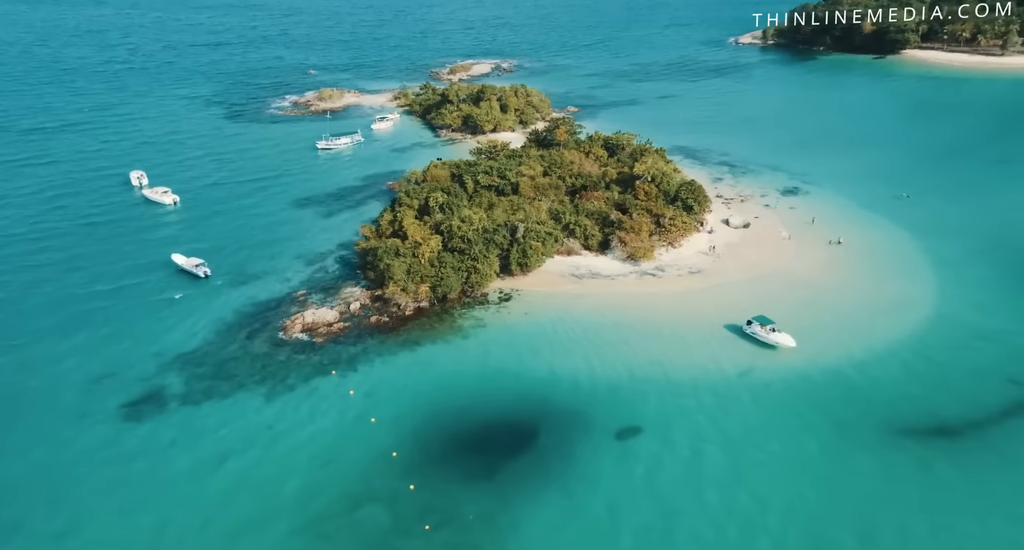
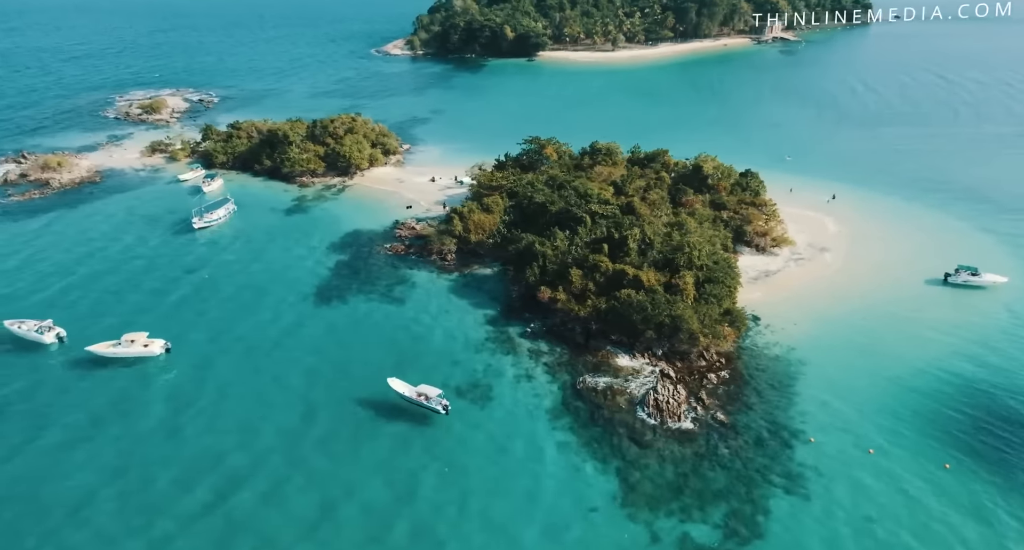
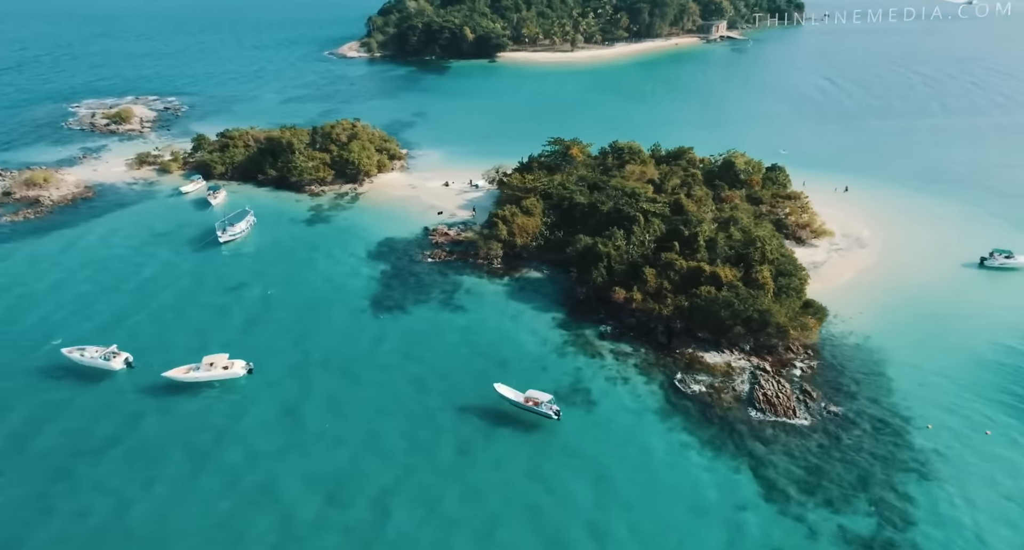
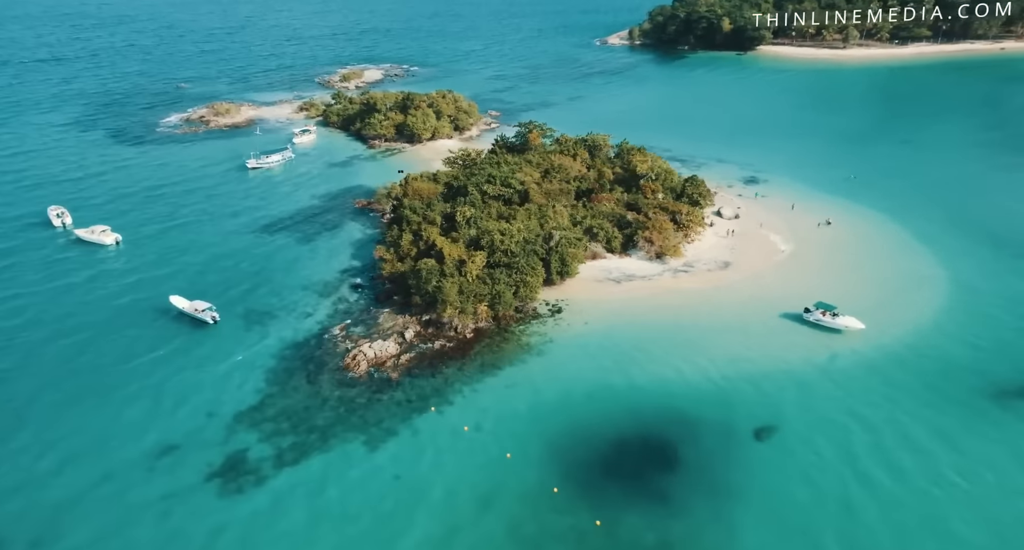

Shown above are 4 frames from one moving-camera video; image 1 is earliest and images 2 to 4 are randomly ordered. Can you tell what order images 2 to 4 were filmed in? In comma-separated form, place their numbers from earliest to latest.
4, 2, 3
